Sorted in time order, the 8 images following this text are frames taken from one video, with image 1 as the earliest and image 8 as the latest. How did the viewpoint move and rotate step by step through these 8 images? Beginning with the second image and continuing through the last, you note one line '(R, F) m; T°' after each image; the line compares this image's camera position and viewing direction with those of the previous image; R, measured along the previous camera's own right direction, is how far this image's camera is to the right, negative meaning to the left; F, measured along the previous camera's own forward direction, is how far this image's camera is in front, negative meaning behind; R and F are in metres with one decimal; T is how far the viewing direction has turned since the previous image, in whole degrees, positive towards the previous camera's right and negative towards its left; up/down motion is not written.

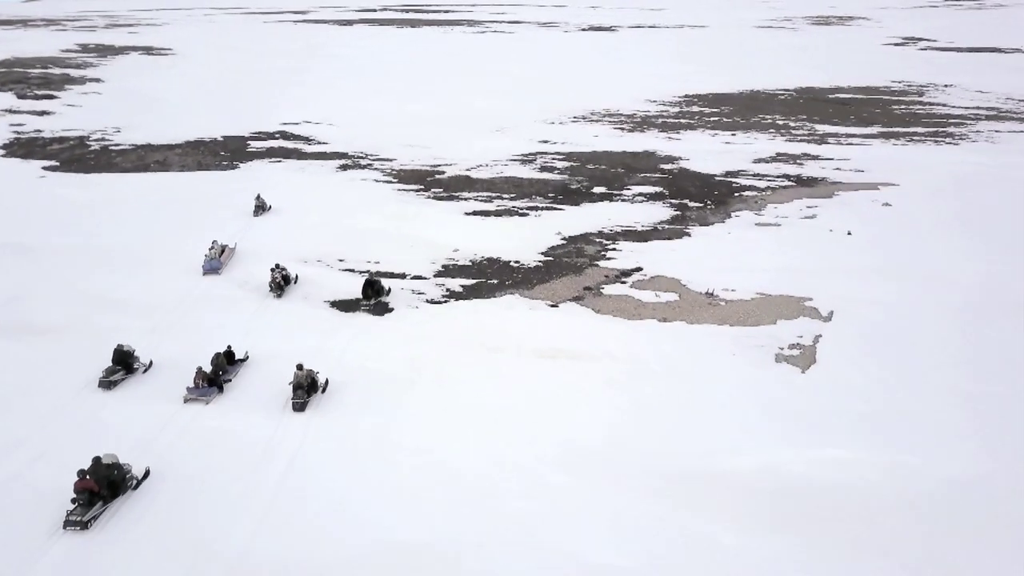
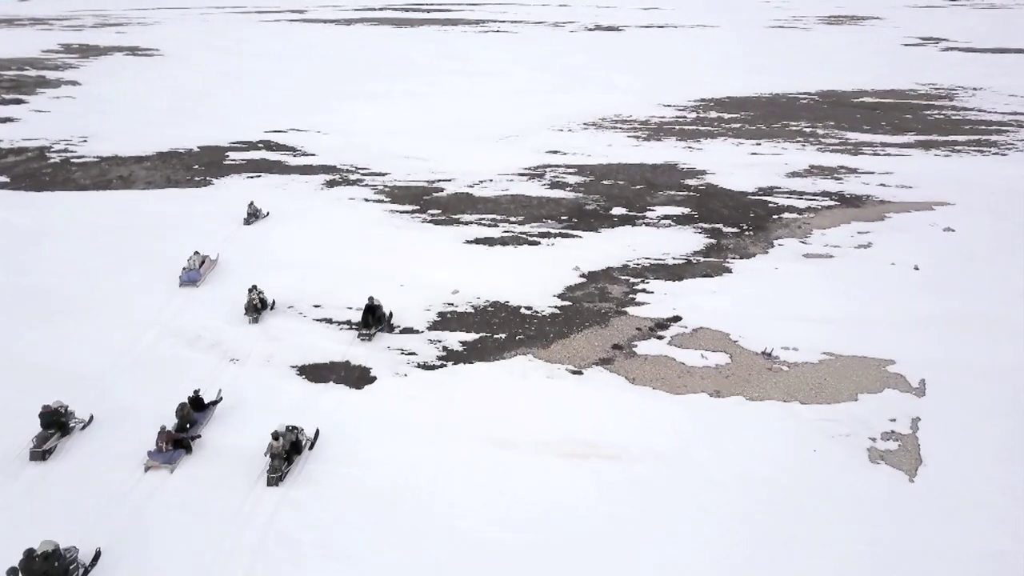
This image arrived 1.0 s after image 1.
(-0.2, +2.7) m; 0°
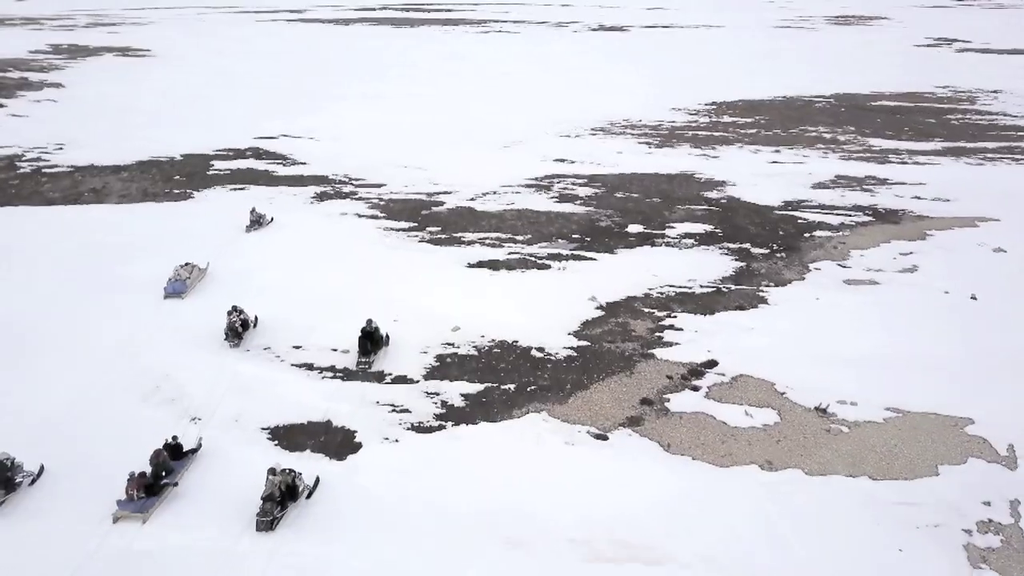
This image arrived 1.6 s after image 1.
(-0.1, +1.7) m; 0°
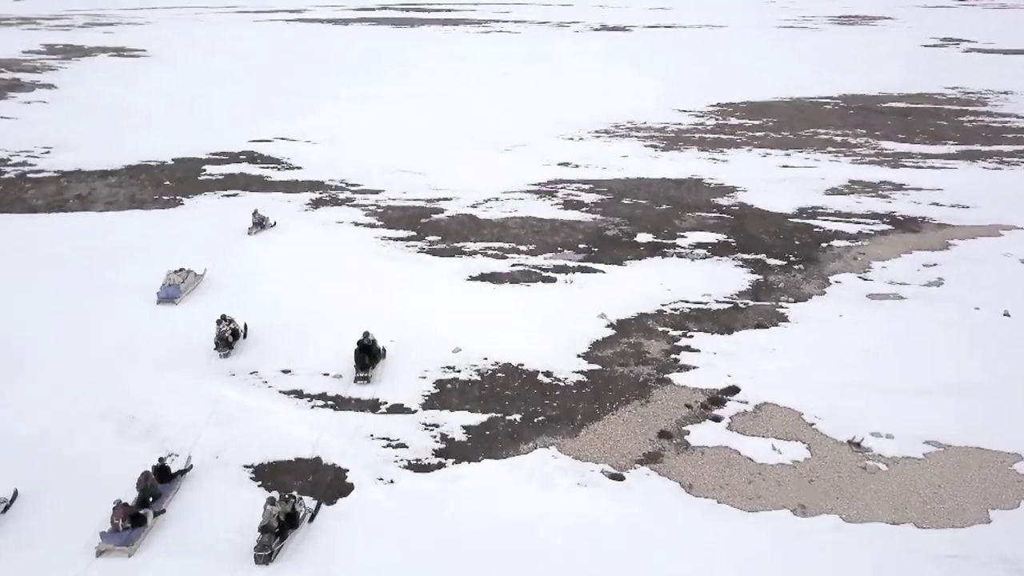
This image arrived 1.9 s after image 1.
(-0.1, +0.8) m; 0°
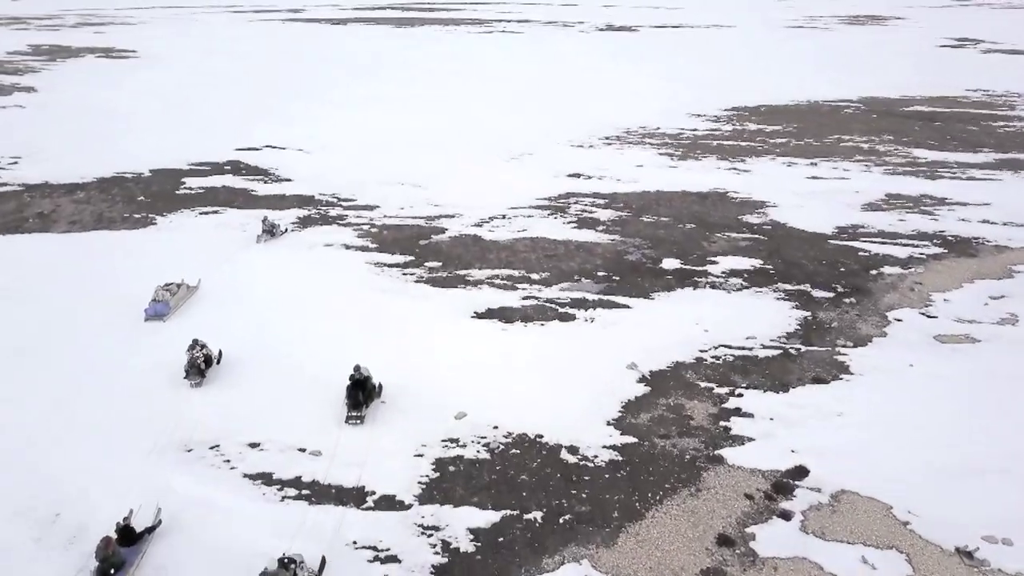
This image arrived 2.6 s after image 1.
(-0.2, +1.9) m; 0°
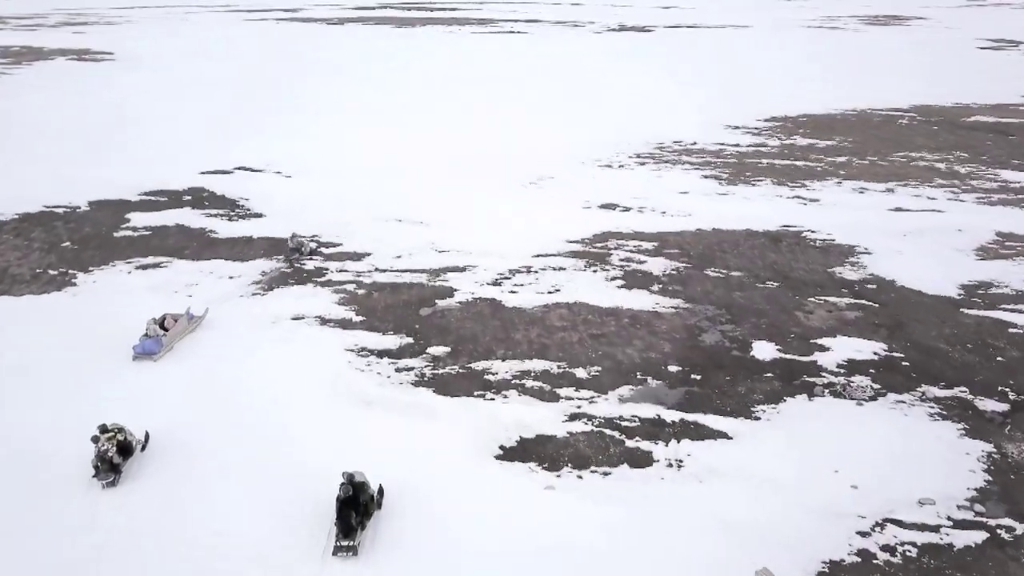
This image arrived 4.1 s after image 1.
(-0.5, +4.2) m; 0°
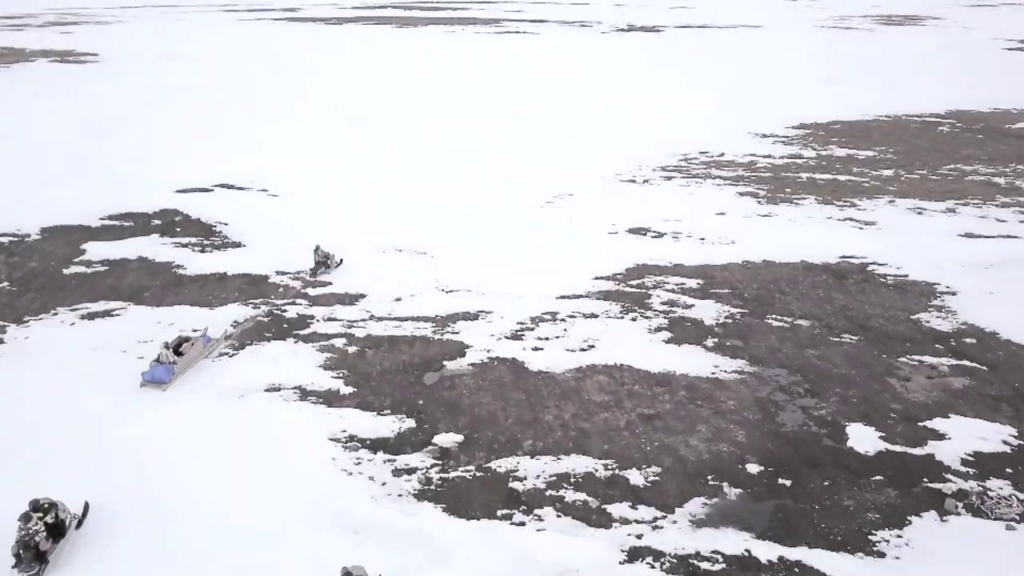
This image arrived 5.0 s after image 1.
(-0.3, +2.4) m; 0°
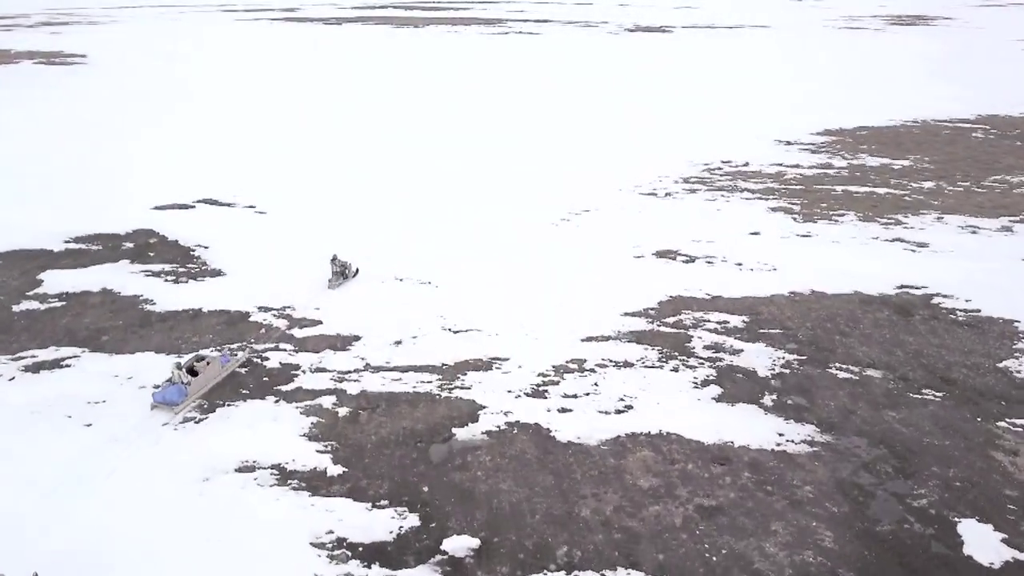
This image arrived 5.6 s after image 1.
(-0.2, +1.8) m; 0°
